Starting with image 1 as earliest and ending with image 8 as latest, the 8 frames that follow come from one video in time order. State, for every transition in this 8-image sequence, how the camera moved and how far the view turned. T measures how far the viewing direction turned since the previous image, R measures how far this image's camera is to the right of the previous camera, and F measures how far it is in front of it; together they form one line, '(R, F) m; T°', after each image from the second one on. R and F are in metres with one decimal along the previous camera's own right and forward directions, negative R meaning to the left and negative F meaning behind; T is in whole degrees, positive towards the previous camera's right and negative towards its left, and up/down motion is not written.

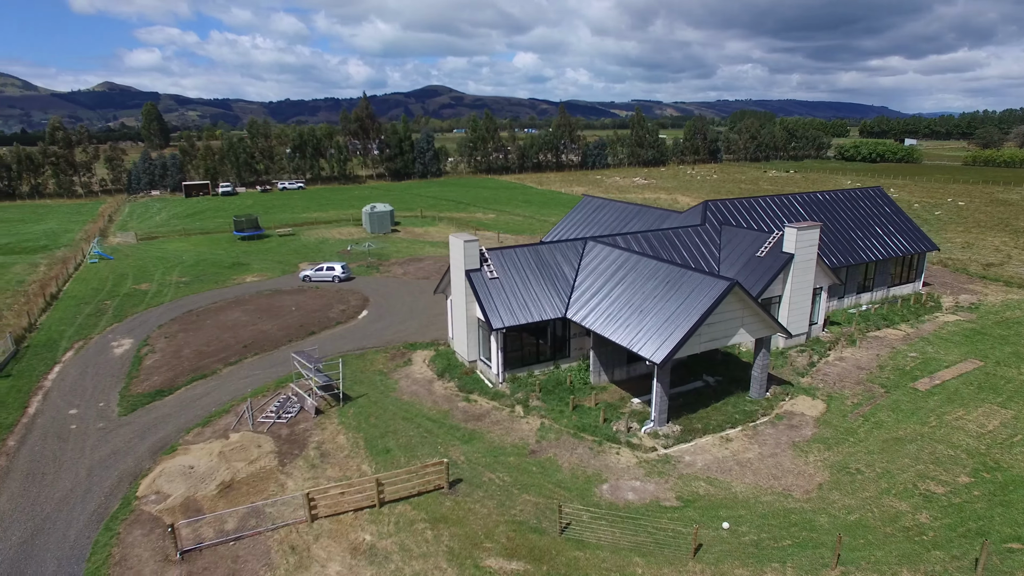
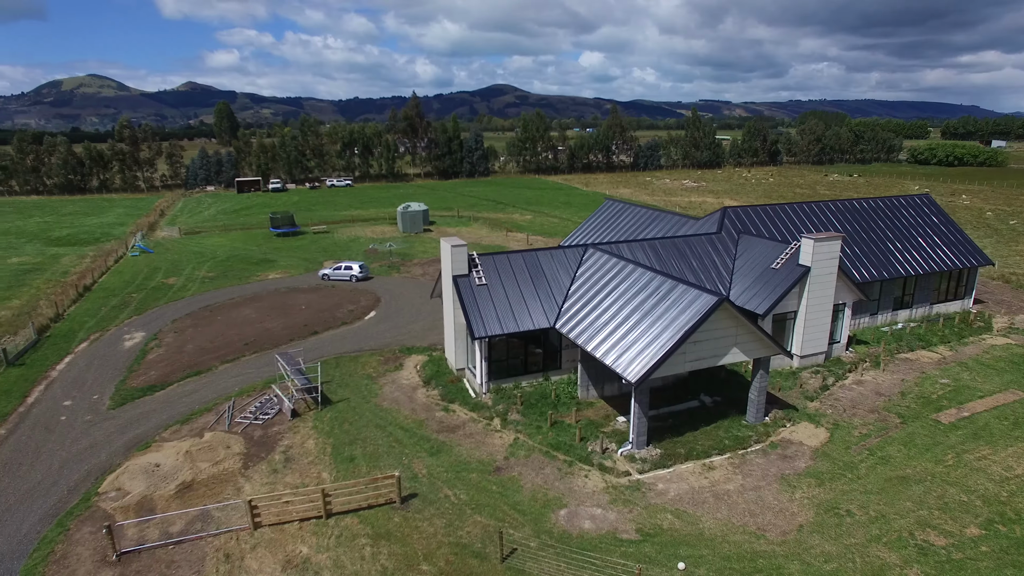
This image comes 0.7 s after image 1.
(+3.0, +1.1) m; -6°
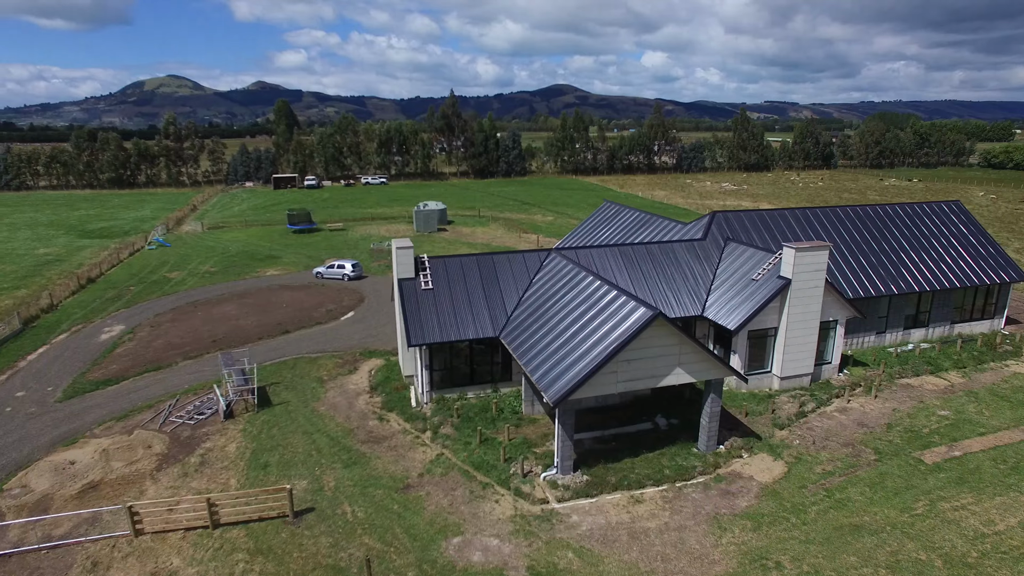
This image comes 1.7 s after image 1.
(+4.3, +1.7) m; -5°
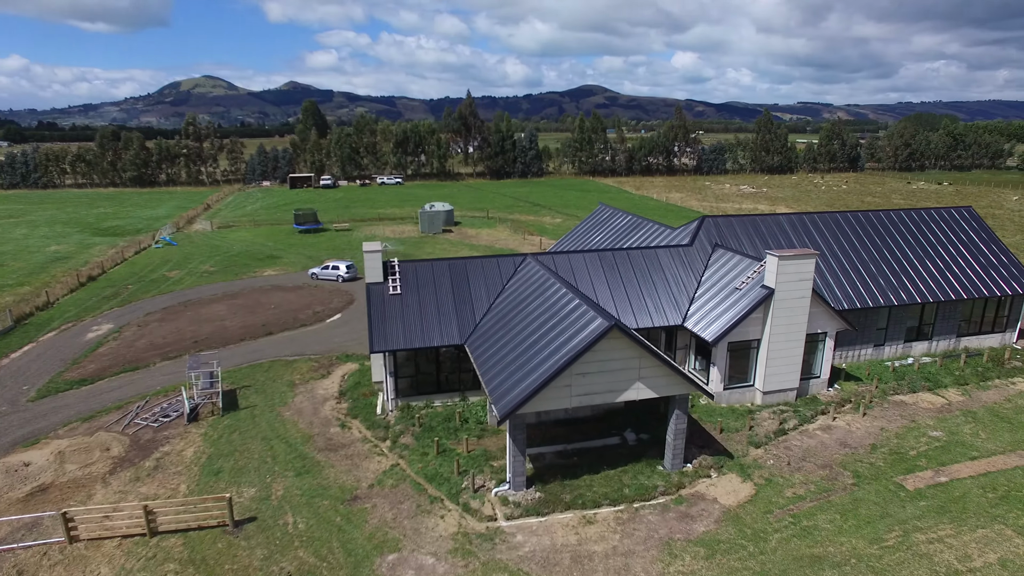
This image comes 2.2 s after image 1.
(+2.2, +0.8) m; -3°
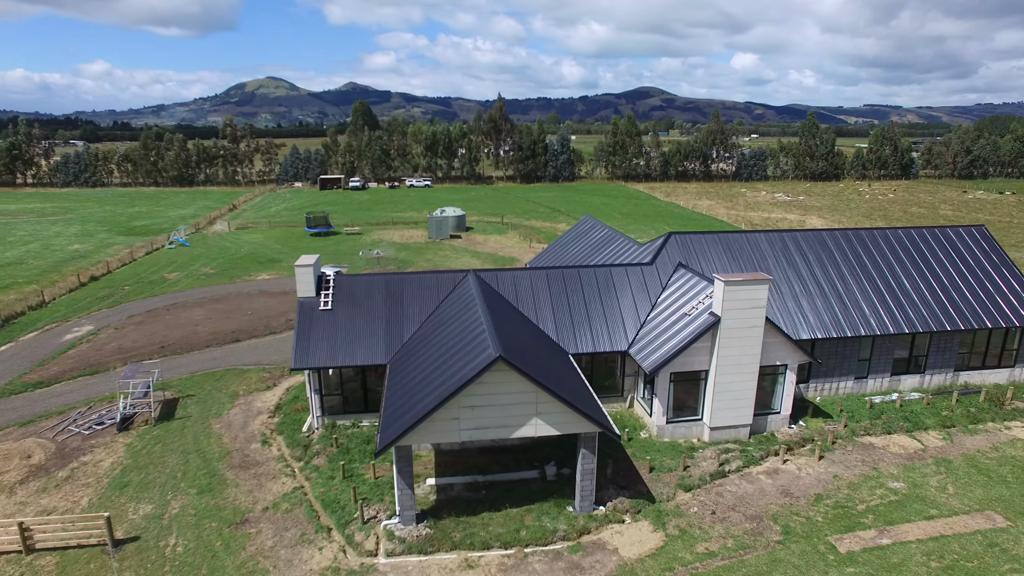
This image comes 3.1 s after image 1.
(+4.4, +1.3) m; -5°
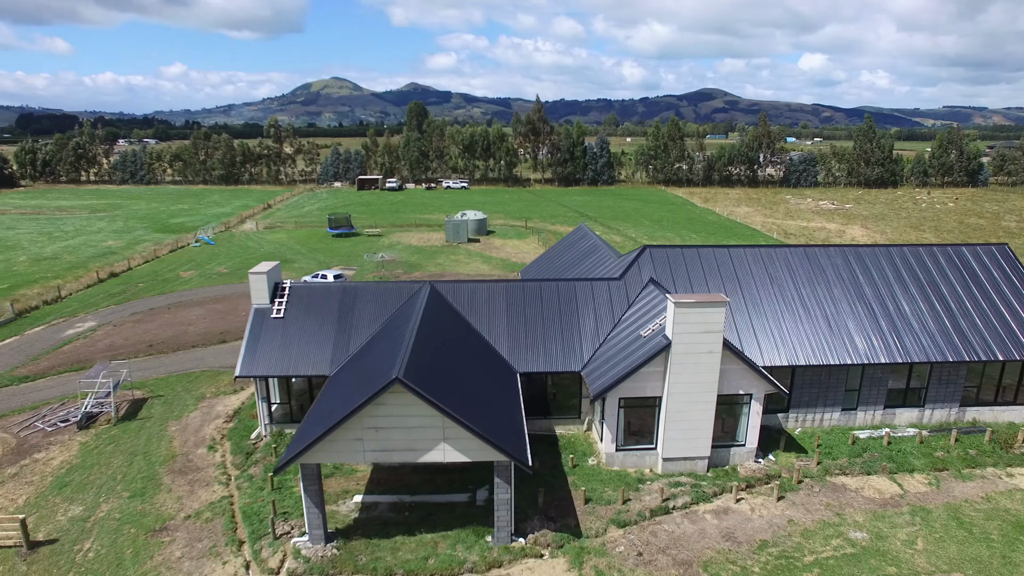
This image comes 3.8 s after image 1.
(+3.7, +1.1) m; -5°
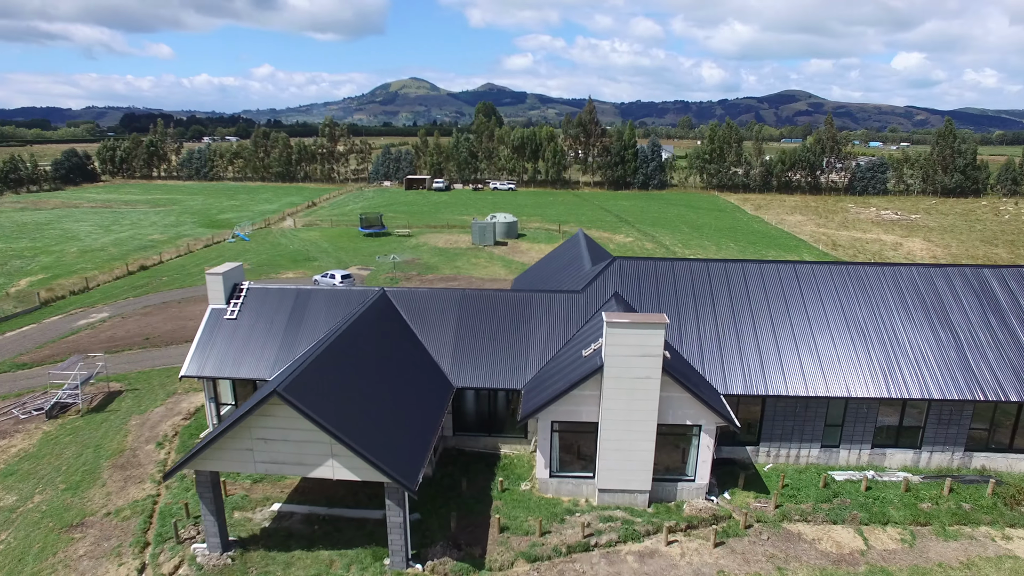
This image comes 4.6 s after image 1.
(+4.2, +1.3) m; -7°
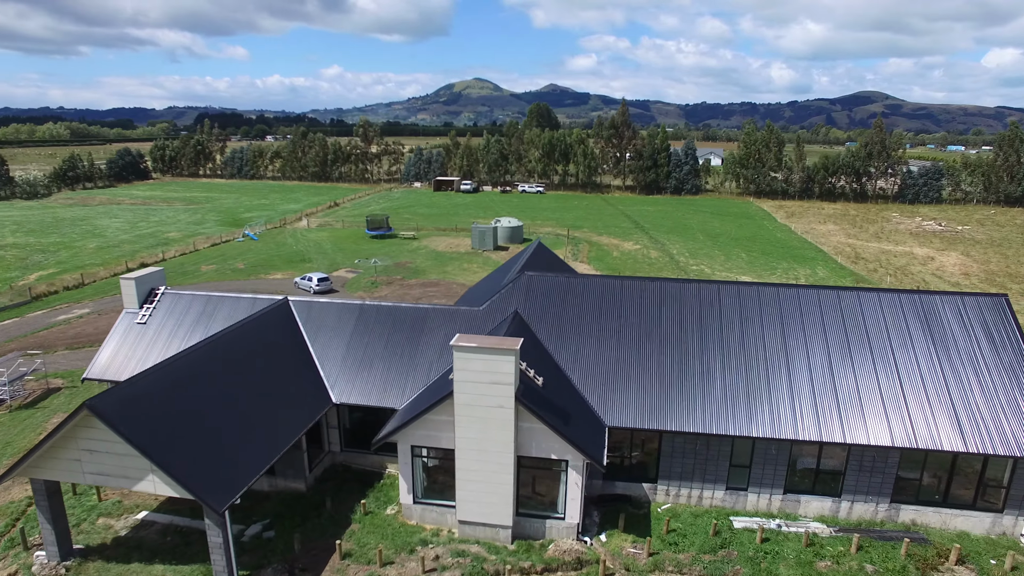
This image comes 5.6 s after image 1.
(+5.6, +1.4) m; -6°
